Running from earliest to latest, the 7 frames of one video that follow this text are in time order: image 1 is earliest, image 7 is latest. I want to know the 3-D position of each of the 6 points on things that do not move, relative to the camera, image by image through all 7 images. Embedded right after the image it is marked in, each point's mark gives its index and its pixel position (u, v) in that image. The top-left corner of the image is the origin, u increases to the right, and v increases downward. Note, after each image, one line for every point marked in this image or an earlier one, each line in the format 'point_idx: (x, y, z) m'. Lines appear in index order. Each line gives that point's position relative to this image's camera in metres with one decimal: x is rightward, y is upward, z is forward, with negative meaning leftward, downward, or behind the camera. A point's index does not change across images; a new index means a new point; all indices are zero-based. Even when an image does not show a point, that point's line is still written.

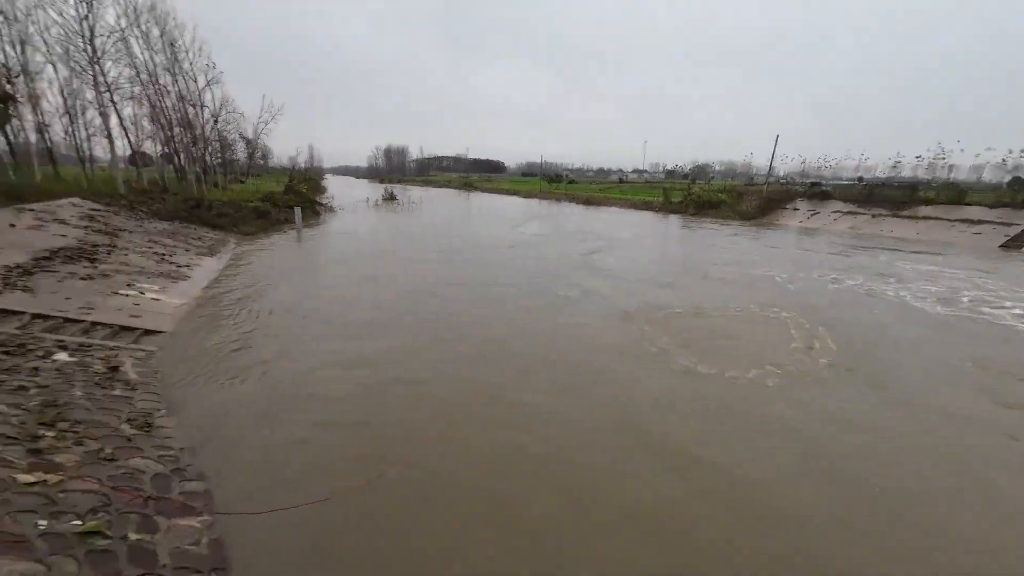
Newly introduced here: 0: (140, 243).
0: (-11.6, +1.4, +14.9) m
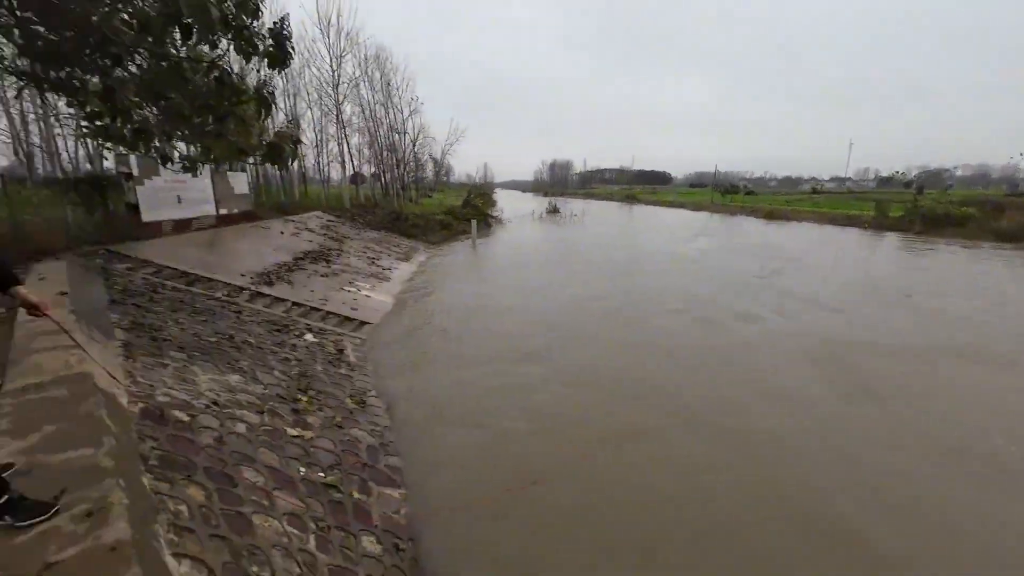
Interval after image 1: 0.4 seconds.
0: (-5.8, +1.5, +17.8) m
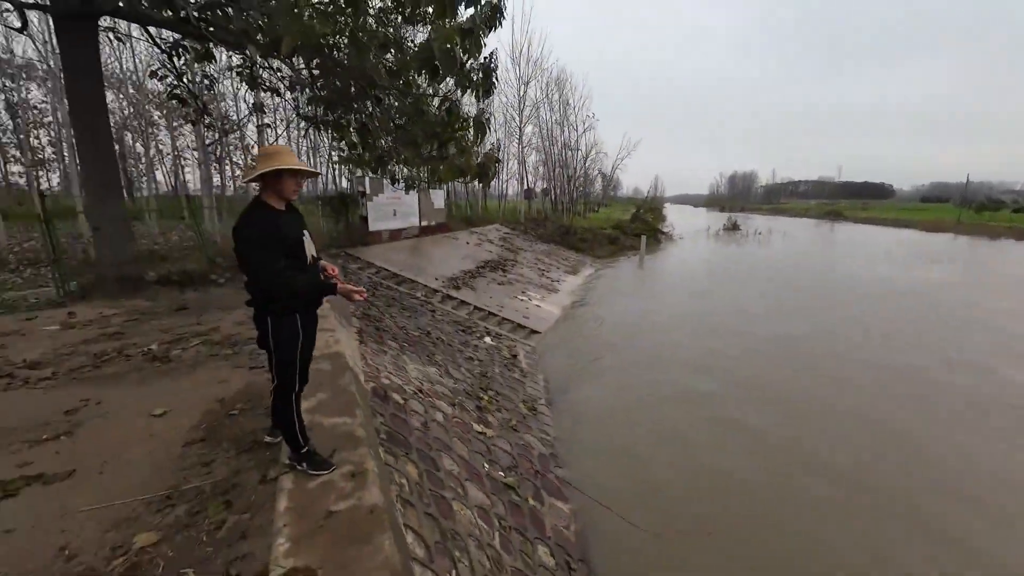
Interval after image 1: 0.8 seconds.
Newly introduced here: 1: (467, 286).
0: (+0.7, +1.1, +18.7) m
1: (-1.2, 0.0, +12.5) m
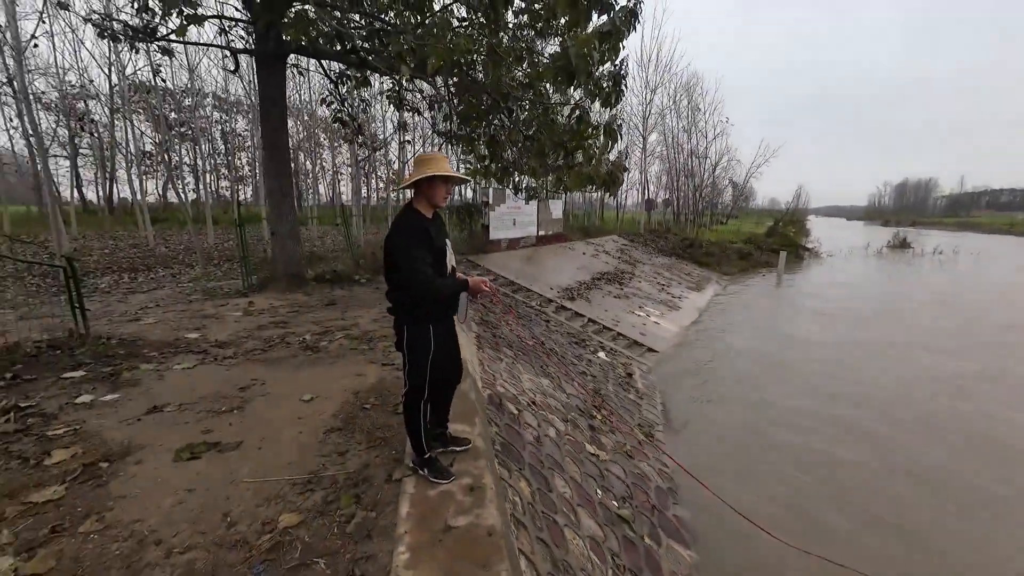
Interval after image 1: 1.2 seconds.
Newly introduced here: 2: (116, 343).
0: (+5.1, +0.6, +17.9) m
1: (+1.8, -0.3, +12.4) m
2: (-4.3, -0.6, +5.2) m
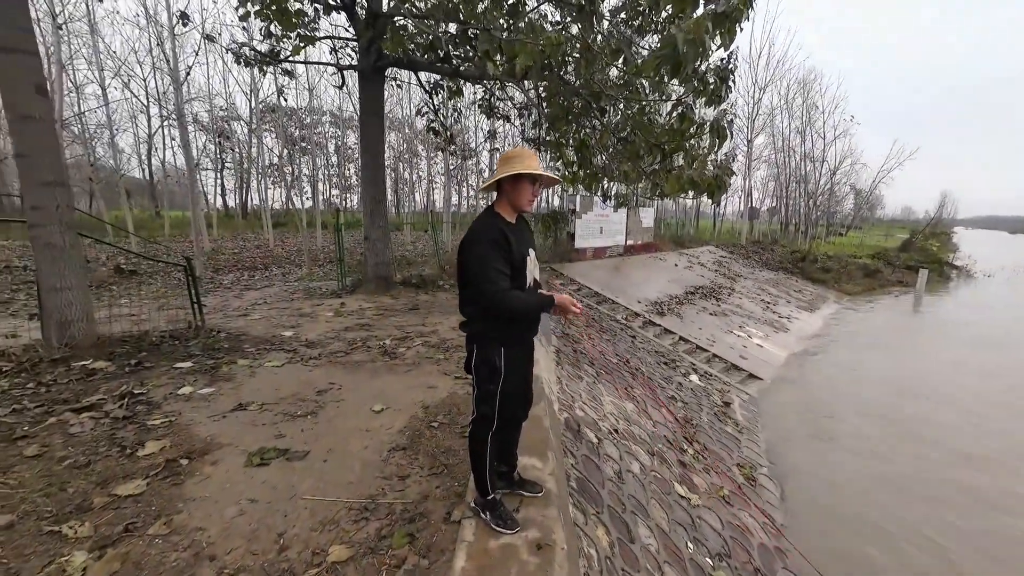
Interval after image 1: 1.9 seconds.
0: (+8.2, 0.0, +16.4) m
1: (+3.9, -0.6, +11.5) m
2: (-3.4, -0.6, +5.6) m
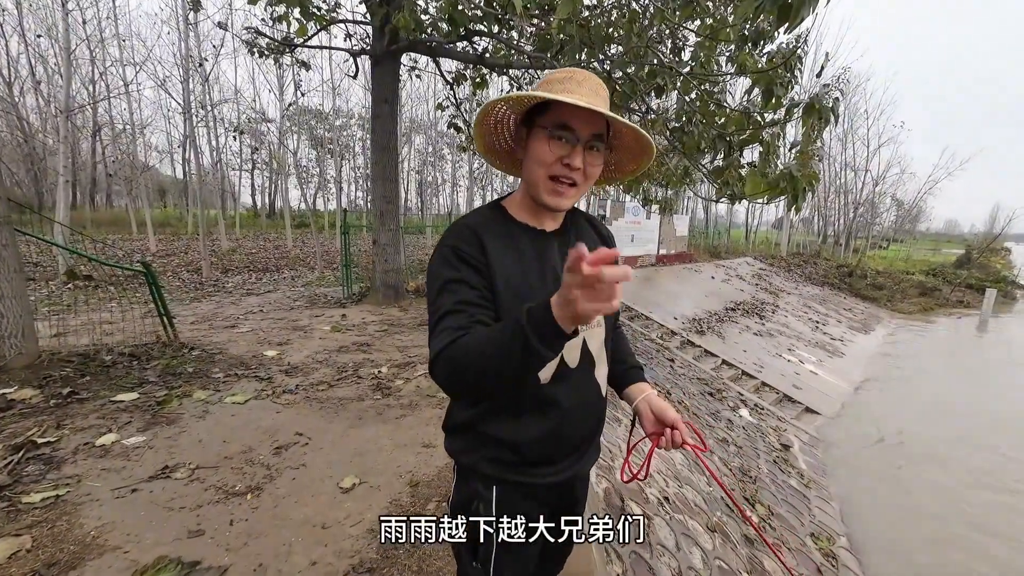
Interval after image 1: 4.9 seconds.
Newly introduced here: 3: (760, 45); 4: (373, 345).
0: (+8.9, -0.5, +15.0) m
1: (+4.4, -1.0, +10.4) m
2: (-3.2, -0.7, +4.7) m
3: (+1.7, +1.7, +3.3) m
4: (-1.6, -0.6, +5.3) m
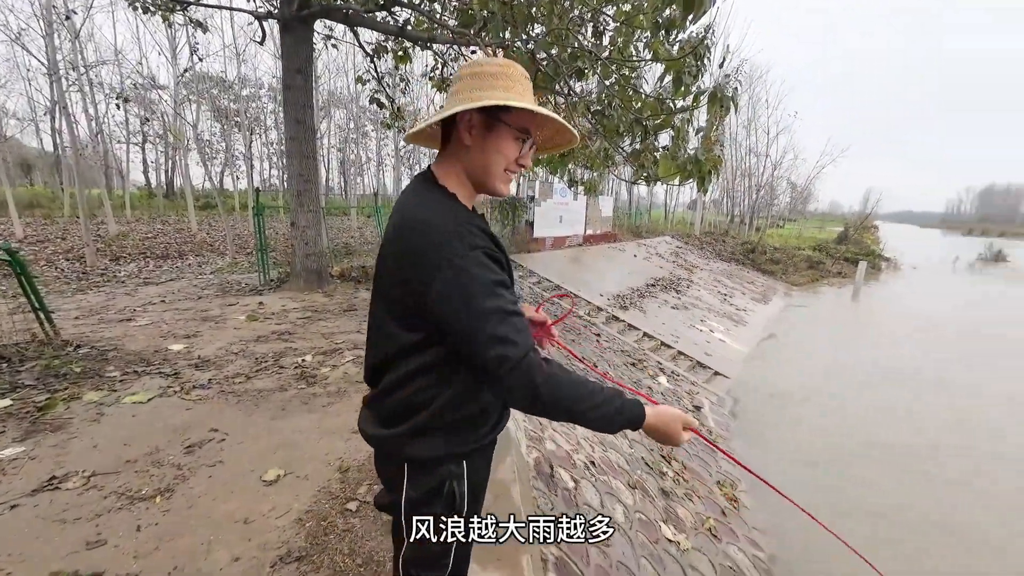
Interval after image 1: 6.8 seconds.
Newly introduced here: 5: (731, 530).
0: (+6.6, +0.3, +16.2) m
1: (+2.8, -0.4, +10.9) m
2: (-3.8, -0.6, +4.2) m
3: (+1.2, +1.9, +3.5) m
4: (-2.3, -0.5, +5.1) m
5: (+2.1, -2.3, +4.4) m
